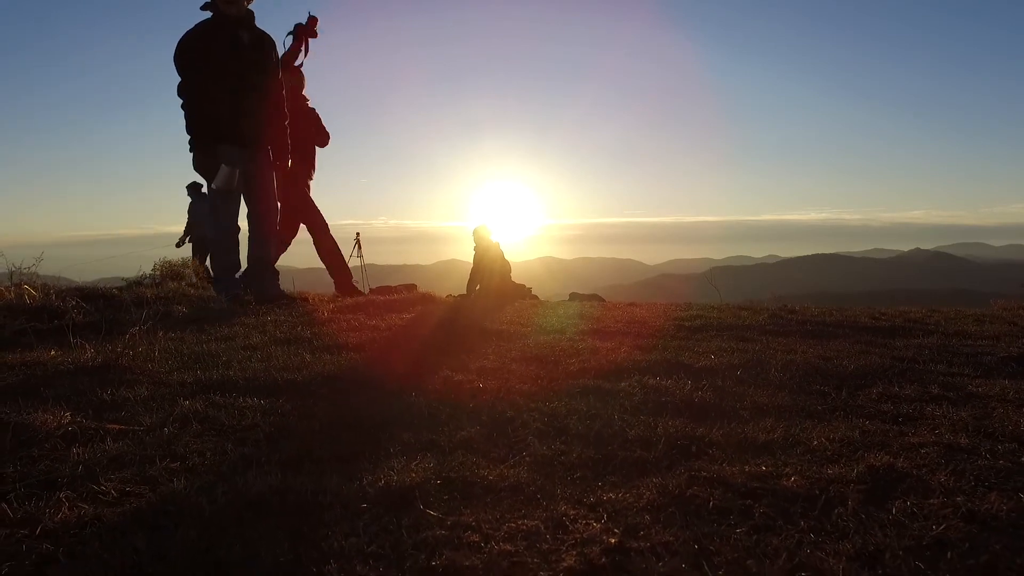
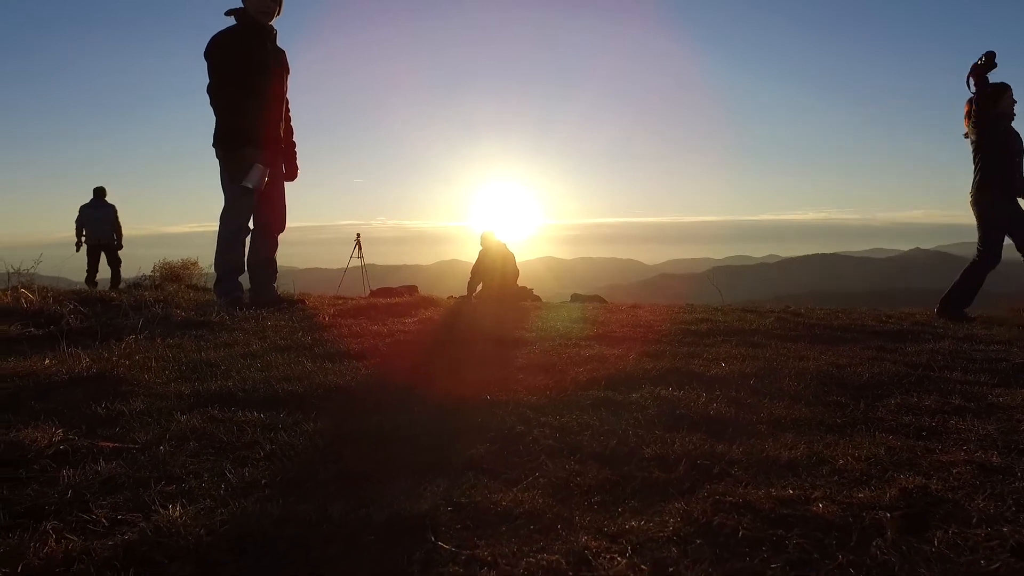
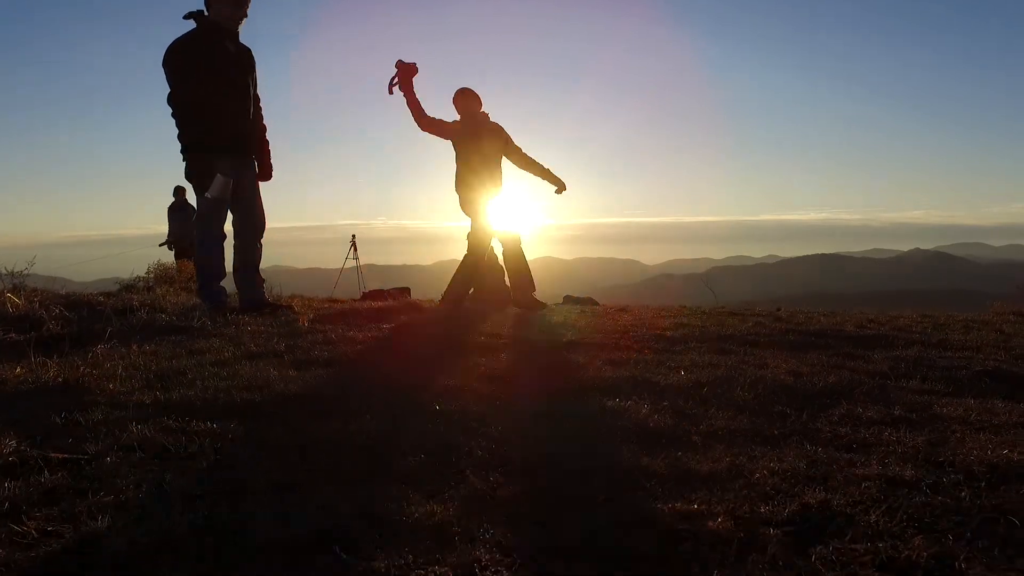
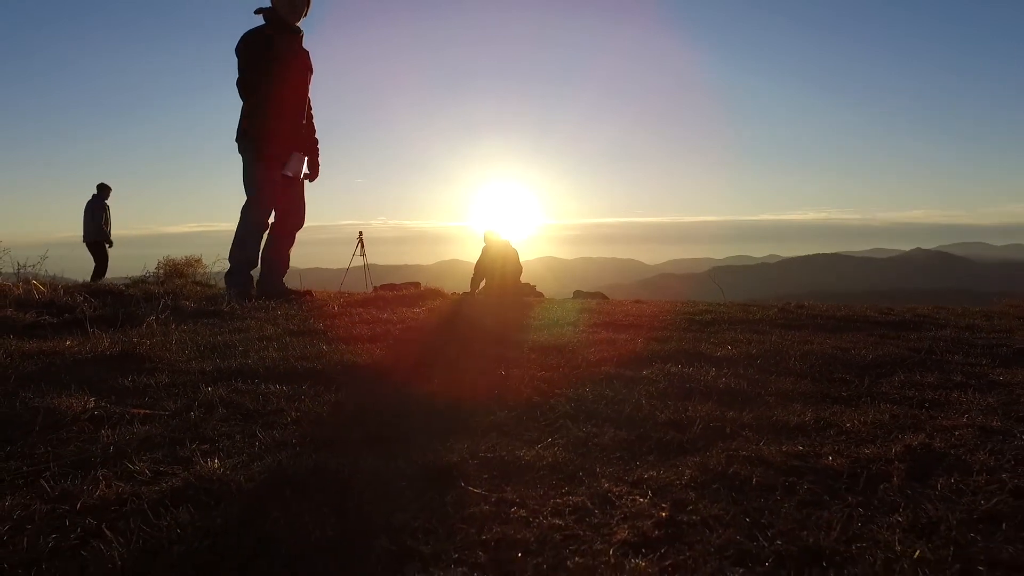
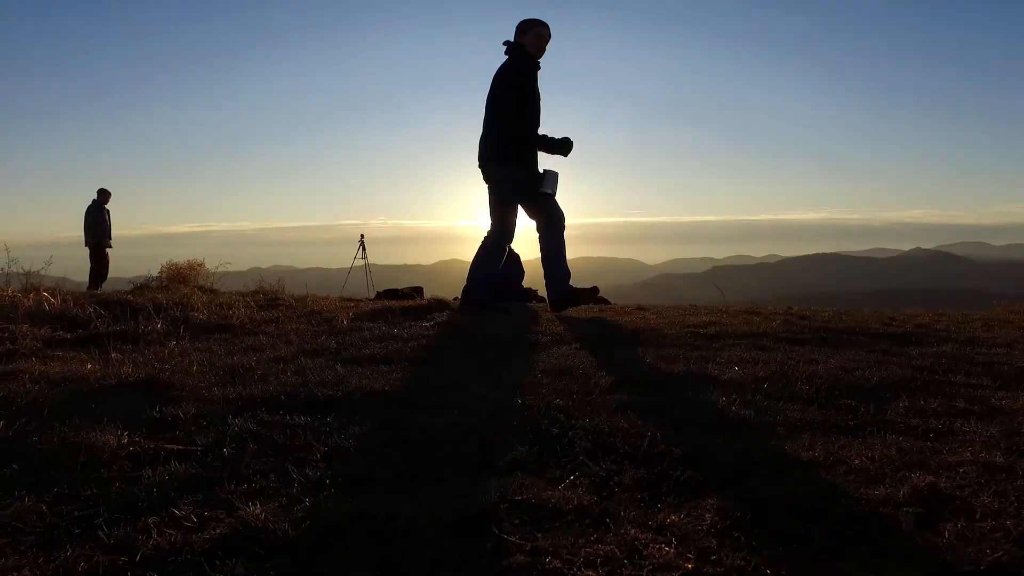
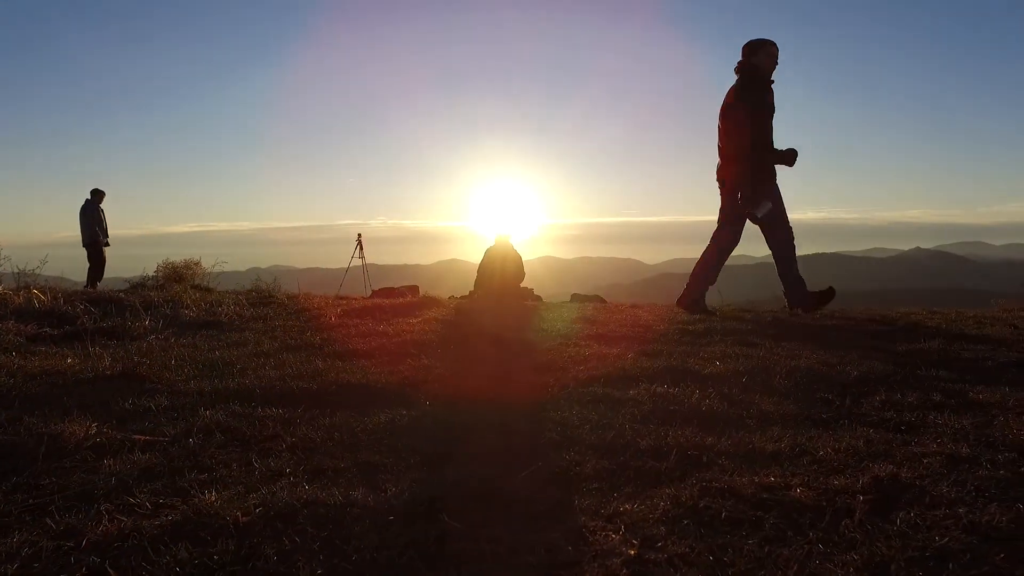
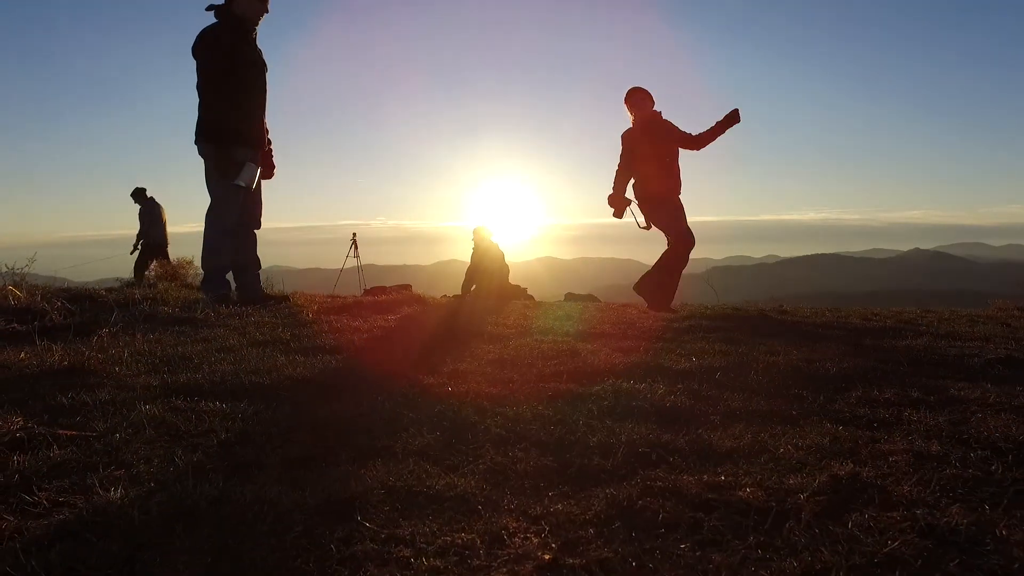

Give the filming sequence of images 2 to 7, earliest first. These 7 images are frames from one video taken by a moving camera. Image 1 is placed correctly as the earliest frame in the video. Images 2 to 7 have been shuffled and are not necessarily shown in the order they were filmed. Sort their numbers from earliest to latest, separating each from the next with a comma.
3, 7, 2, 4, 5, 6
